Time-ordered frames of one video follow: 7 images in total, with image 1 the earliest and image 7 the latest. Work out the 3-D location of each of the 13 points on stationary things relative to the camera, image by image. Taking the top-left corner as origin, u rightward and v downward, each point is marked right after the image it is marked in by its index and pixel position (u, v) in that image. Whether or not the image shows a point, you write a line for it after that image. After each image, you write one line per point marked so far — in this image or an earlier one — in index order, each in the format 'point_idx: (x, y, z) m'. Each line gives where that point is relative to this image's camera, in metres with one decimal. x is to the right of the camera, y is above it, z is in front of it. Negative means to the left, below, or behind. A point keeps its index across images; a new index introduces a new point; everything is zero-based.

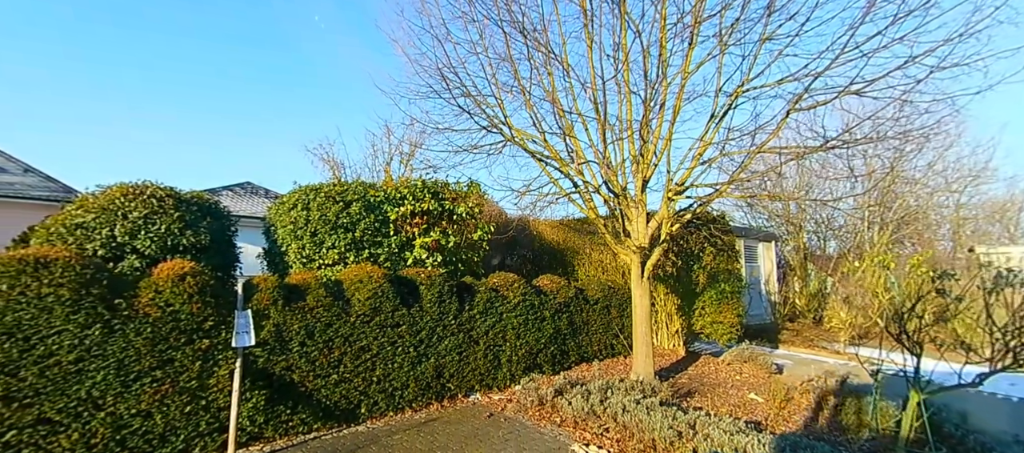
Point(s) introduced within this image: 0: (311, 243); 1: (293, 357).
0: (-2.7, -0.2, +7.0) m
1: (-2.0, -1.2, +4.9) m
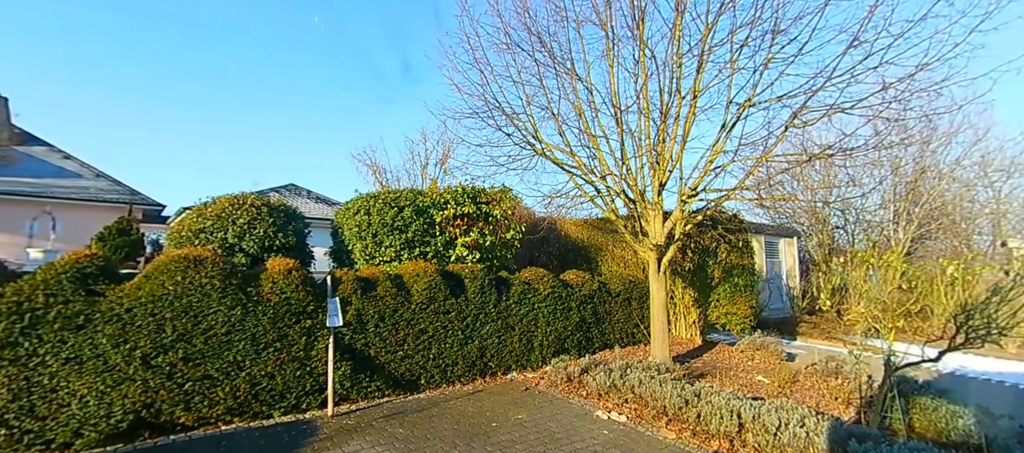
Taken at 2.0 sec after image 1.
0: (-2.2, -0.3, +8.1) m
1: (-1.6, -1.2, +5.9) m
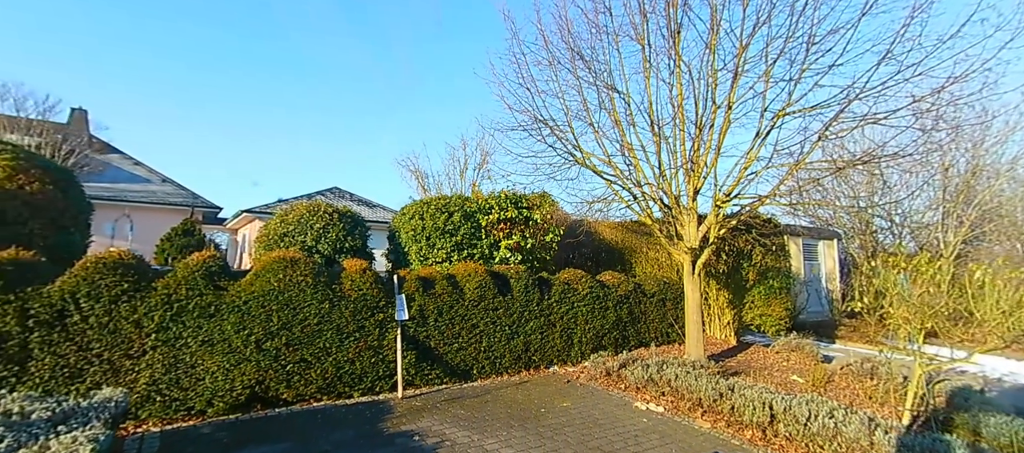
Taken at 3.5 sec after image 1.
0: (-1.5, -0.3, +8.8) m
1: (-1.1, -1.3, +6.6) m
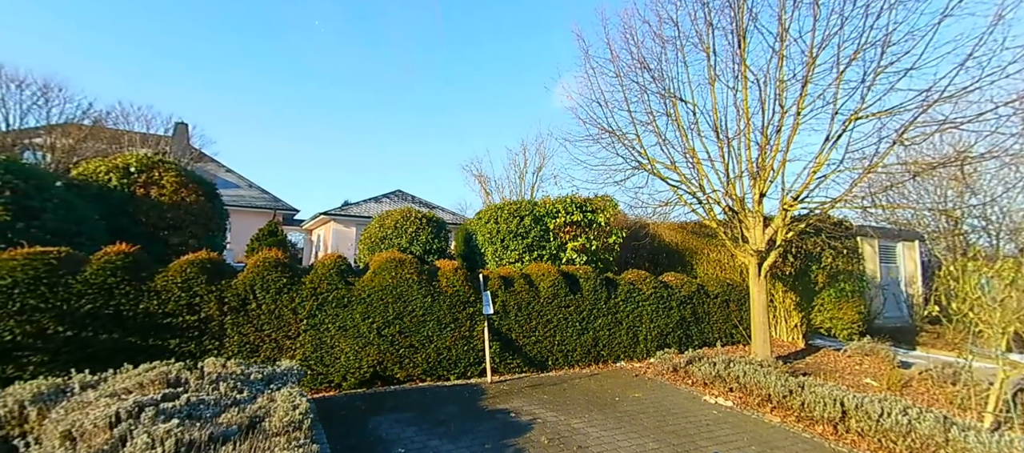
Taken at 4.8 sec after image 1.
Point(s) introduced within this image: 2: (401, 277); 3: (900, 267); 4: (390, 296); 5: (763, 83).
0: (-0.2, -0.4, +9.5) m
1: (0.0, -1.4, +7.3) m
2: (-1.3, -0.6, +6.0) m
3: (+11.3, -1.2, +14.8) m
4: (-1.4, -0.8, +5.9) m
5: (+3.6, +2.0, +7.2) m
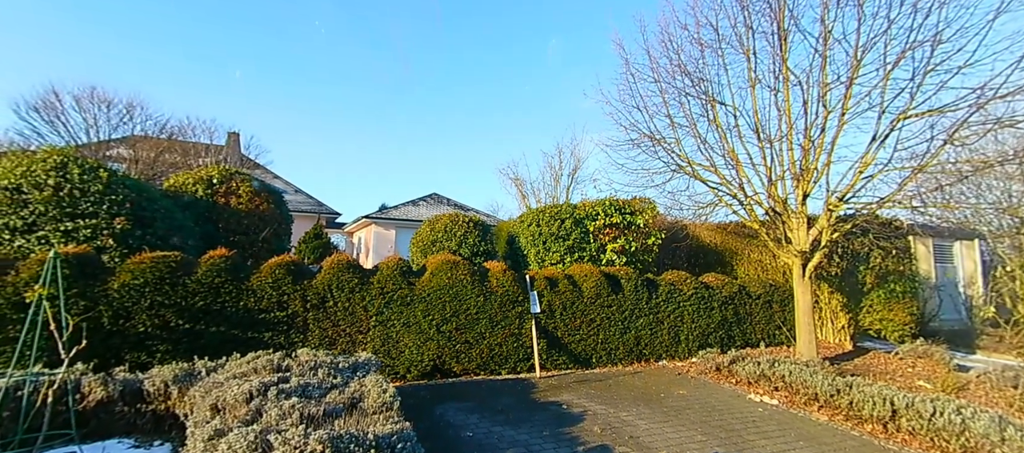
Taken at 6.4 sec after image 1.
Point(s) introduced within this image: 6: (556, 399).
0: (+0.6, -0.4, +9.8) m
1: (+0.7, -1.4, +7.6) m
2: (-0.8, -0.7, +6.4) m
3: (+12.5, -1.1, +14.3) m
4: (-0.8, -0.9, +6.3) m
5: (+4.2, +2.0, +7.3) m
6: (+0.5, -1.9, +5.7) m
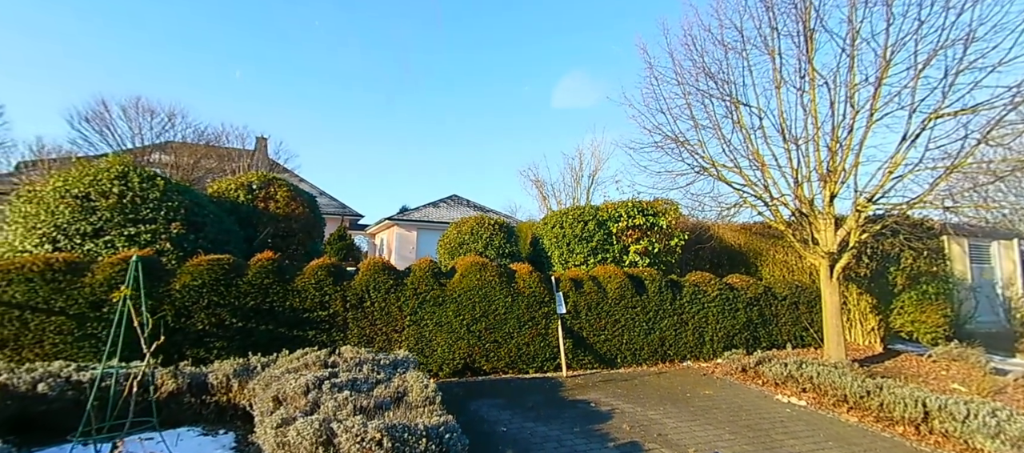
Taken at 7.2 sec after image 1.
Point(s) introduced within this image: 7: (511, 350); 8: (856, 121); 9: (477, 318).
0: (+1.1, -0.5, +9.9) m
1: (+1.1, -1.4, +7.7) m
2: (-0.4, -0.7, +6.6) m
3: (+13.1, -1.1, +14.0) m
4: (-0.5, -0.9, +6.5) m
5: (+4.6, +2.0, +7.3) m
6: (+0.8, -2.0, +5.8) m
7: (0.0, -1.6, +6.6) m
8: (+4.8, +1.5, +7.1) m
9: (-0.5, -1.2, +6.5) m
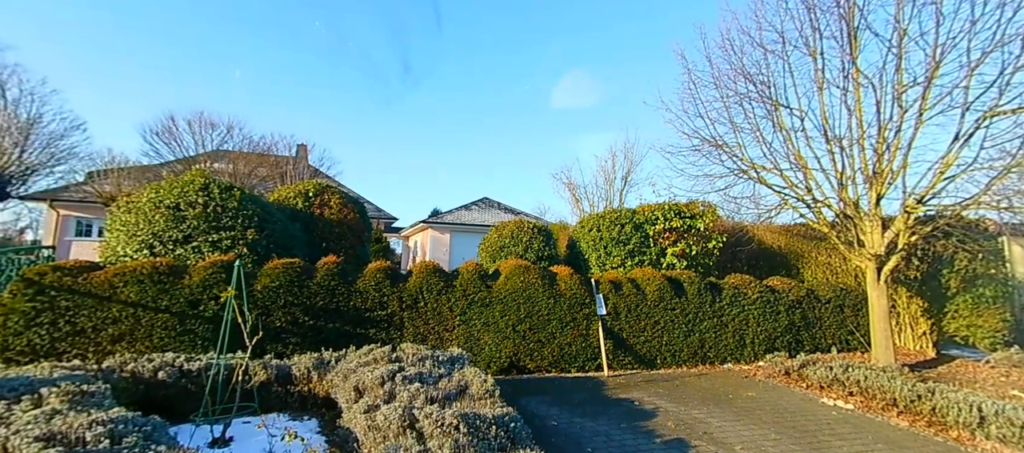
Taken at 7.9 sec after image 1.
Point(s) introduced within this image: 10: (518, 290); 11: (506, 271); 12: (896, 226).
0: (+1.9, -0.5, +10.0) m
1: (+1.7, -1.5, +7.8) m
2: (+0.2, -0.7, +6.8) m
3: (+14.1, -1.1, +13.3) m
4: (+0.1, -0.9, +6.8) m
5: (+5.2, +2.0, +7.2) m
6: (+1.4, -2.0, +6.0) m
7: (+0.5, -1.7, +6.8) m
8: (+5.4, +1.5, +7.0) m
9: (+0.1, -1.2, +6.7) m
10: (0.0, -0.9, +6.8) m
11: (-0.1, -0.6, +6.9) m
12: (+5.7, 0.0, +7.5) m
